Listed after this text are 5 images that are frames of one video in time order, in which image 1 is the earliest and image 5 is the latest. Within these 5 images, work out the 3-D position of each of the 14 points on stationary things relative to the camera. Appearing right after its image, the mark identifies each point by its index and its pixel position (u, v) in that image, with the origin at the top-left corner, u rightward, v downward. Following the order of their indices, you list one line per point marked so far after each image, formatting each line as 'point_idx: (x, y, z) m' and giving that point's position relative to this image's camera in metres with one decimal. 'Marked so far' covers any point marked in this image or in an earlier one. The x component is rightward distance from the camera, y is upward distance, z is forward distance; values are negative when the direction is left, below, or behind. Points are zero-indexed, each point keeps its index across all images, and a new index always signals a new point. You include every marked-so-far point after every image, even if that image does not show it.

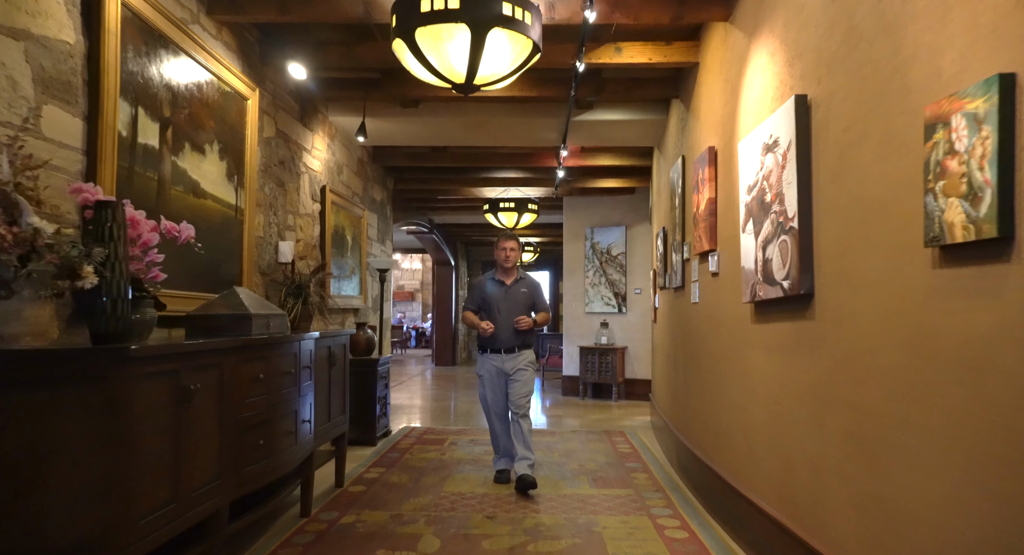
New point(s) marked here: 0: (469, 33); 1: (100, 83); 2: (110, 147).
0: (-0.2, +1.1, +2.6) m
1: (-1.6, +0.7, +2.3) m
2: (-1.6, +0.5, +2.3) m
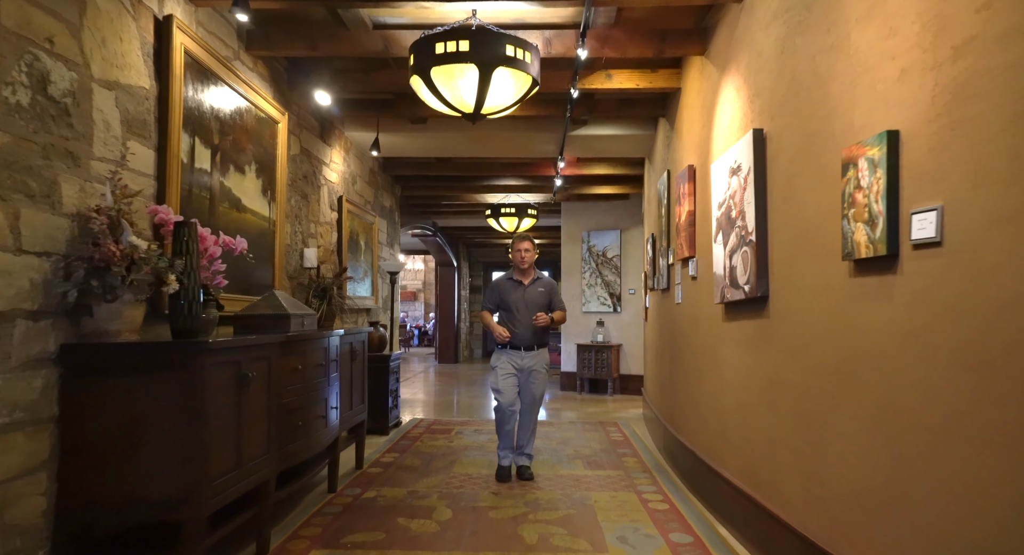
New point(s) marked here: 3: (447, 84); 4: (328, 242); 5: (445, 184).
0: (-0.2, +1.1, +3.1) m
1: (-1.6, +0.7, +2.7) m
2: (-1.5, +0.5, +2.7) m
3: (-0.3, +1.0, +3.2) m
4: (-1.5, +0.3, +5.0) m
5: (-0.8, +1.2, +7.5) m
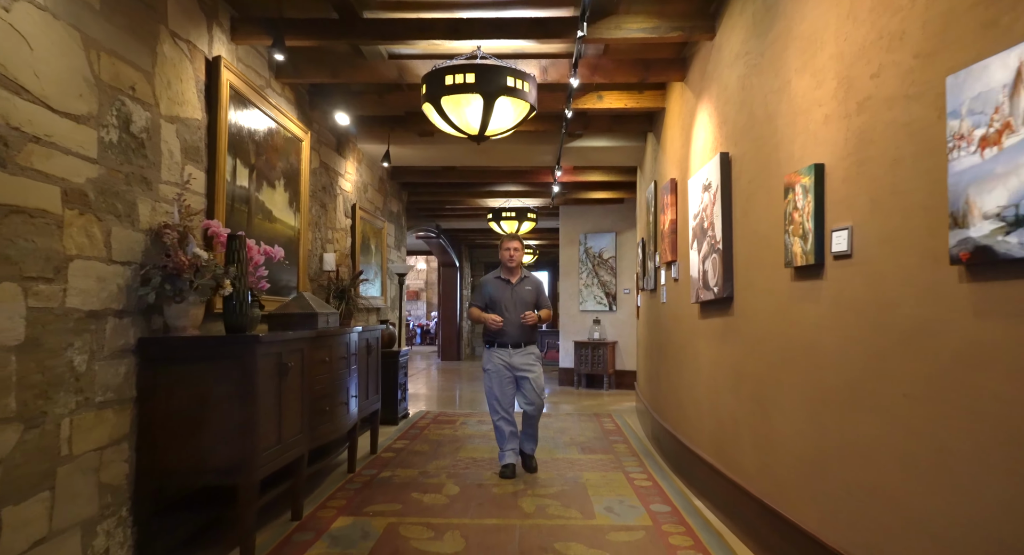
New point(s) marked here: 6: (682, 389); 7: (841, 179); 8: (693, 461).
0: (-0.2, +1.0, +3.5) m
1: (-1.6, +0.7, +3.1) m
2: (-1.5, +0.4, +3.2) m
3: (-0.3, +1.0, +3.6) m
4: (-1.5, +0.3, +5.4) m
5: (-0.8, +1.2, +8.0) m
6: (+1.2, -0.8, +4.1) m
7: (+1.2, +0.3, +2.1) m
8: (+1.1, -1.1, +3.7) m
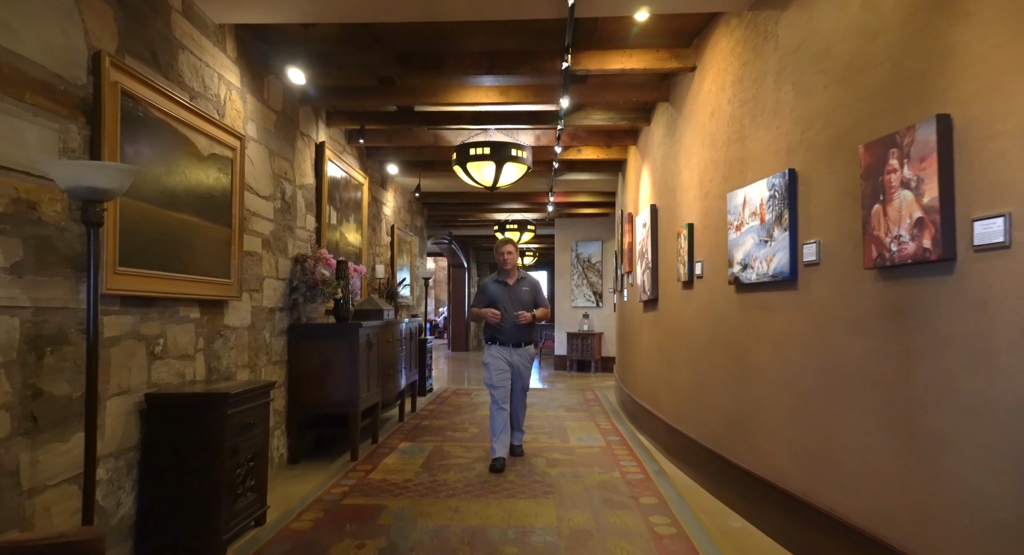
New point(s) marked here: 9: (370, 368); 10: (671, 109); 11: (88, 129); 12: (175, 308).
0: (-0.2, +1.0, +5.1) m
1: (-1.5, +0.6, +4.8) m
2: (-1.5, +0.4, +4.8) m
3: (-0.3, +0.9, +5.3) m
4: (-1.5, +0.2, +7.1) m
5: (-0.8, +1.1, +9.6) m
6: (+1.2, -0.8, +5.8) m
7: (+1.2, +0.3, +3.8) m
8: (+1.1, -1.2, +5.3) m
9: (-1.1, -0.7, +4.6) m
10: (+1.1, +1.2, +4.3) m
11: (-1.6, +0.6, +2.3) m
12: (-1.6, -0.1, +2.9) m
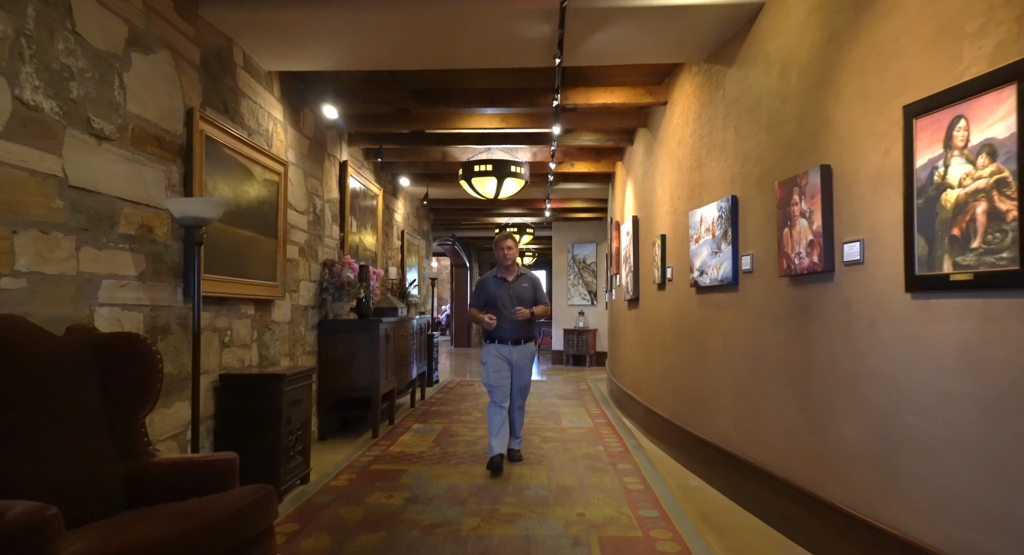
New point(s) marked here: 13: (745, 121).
0: (-0.2, +1.0, +5.8) m
1: (-1.5, +0.6, +5.5) m
2: (-1.5, +0.4, +5.5) m
3: (-0.3, +0.9, +5.9) m
4: (-1.5, +0.2, +7.8) m
5: (-0.8, +1.1, +10.3) m
6: (+1.2, -0.8, +6.5) m
7: (+1.2, +0.3, +4.4) m
8: (+1.1, -1.2, +6.0) m
9: (-1.1, -0.7, +5.3) m
10: (+1.1, +1.2, +5.0) m
11: (-1.6, +0.5, +2.9) m
12: (-1.6, -0.2, +3.6) m
13: (+1.2, +0.8, +3.2) m
